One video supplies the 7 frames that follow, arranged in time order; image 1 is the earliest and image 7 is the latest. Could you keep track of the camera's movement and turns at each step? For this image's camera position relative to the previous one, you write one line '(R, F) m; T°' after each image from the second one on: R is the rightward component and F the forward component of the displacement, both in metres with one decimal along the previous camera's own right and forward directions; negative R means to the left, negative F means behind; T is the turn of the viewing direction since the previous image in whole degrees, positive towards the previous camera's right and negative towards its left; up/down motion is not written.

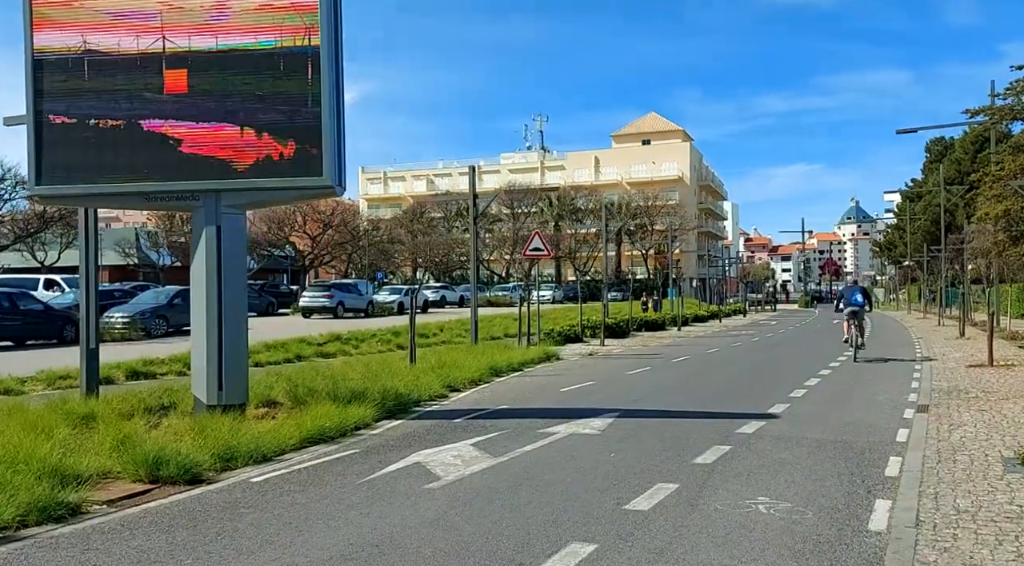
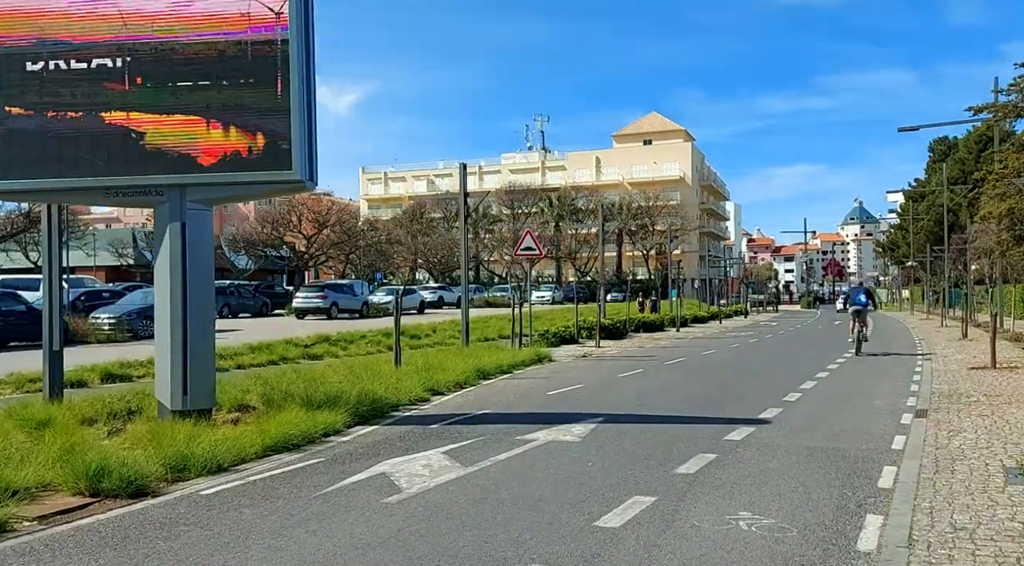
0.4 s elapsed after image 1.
(+0.3, +0.6) m; 0°
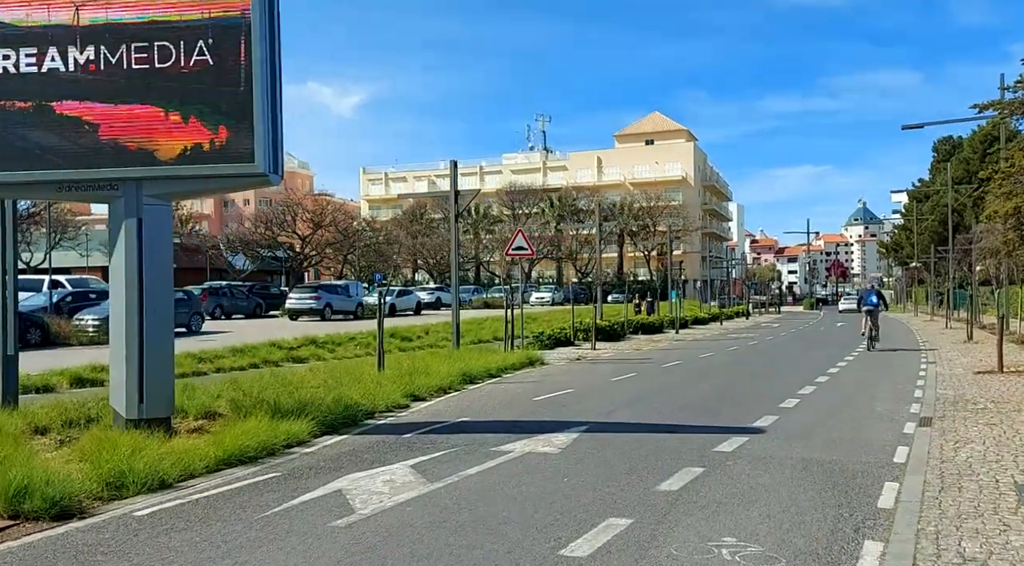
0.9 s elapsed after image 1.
(+0.3, +0.8) m; 0°
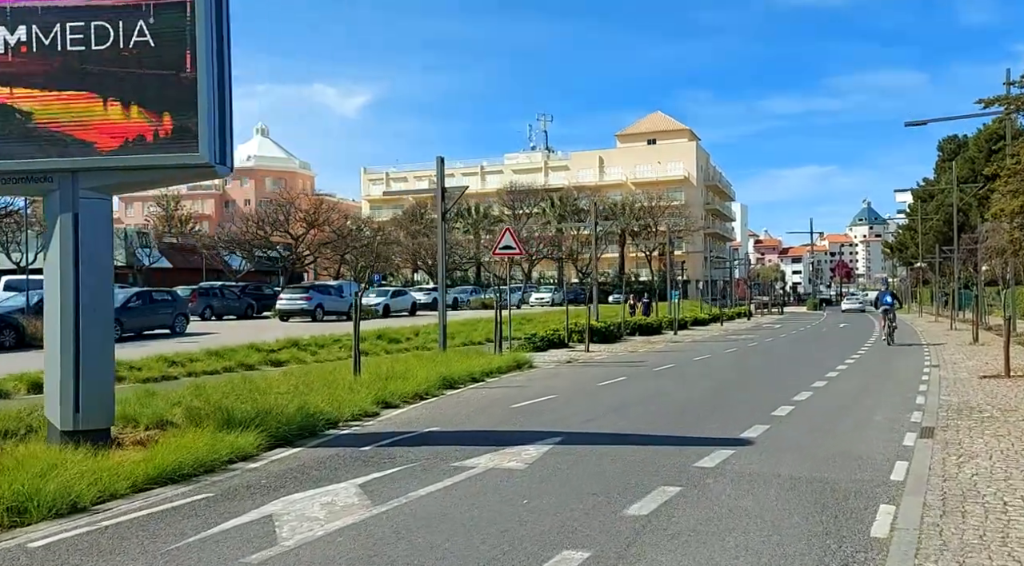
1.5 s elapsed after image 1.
(+0.4, +0.9) m; 0°
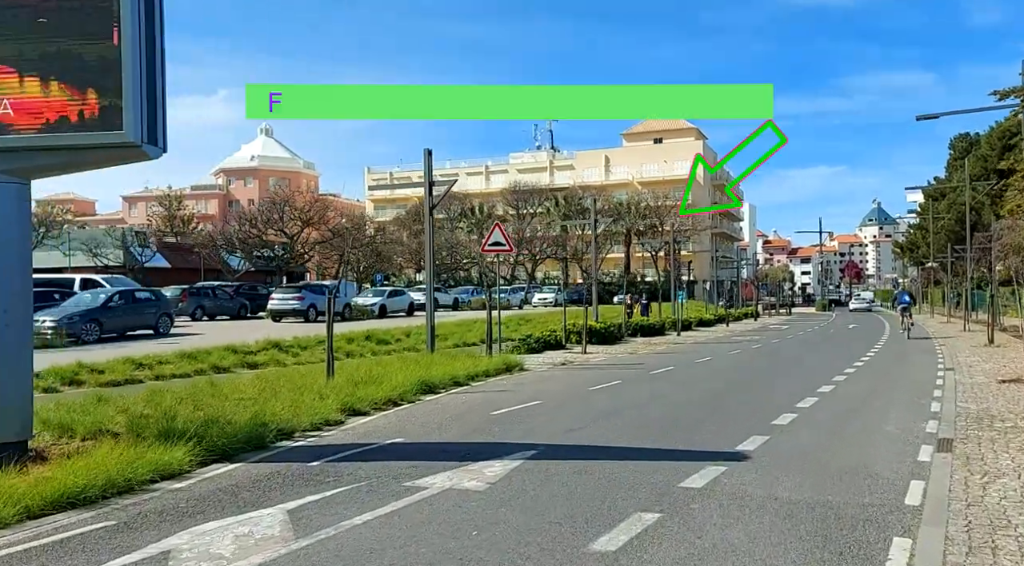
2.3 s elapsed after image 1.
(+0.4, +1.2) m; 0°
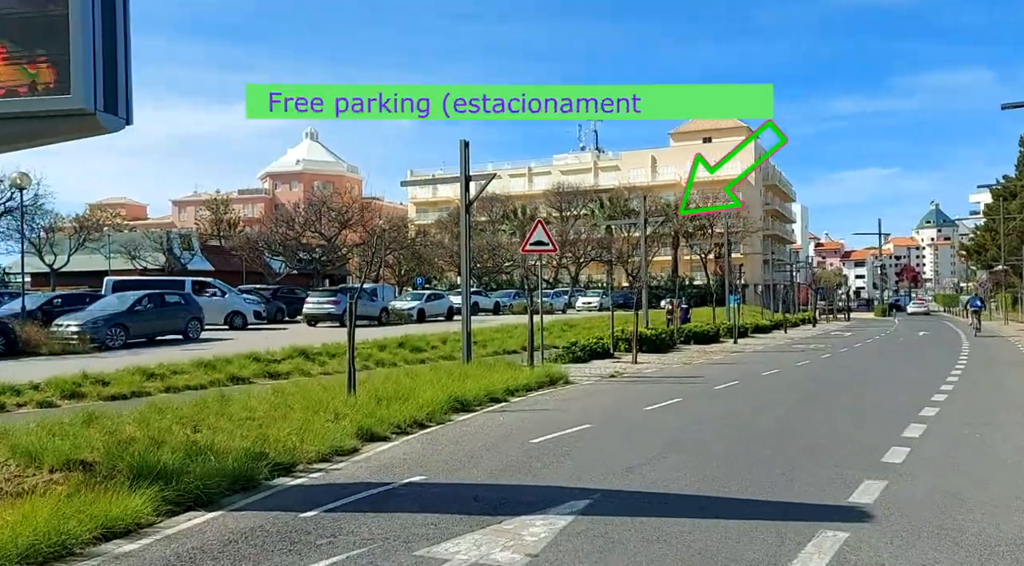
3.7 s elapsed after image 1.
(0.0, +2.1) m; -2°
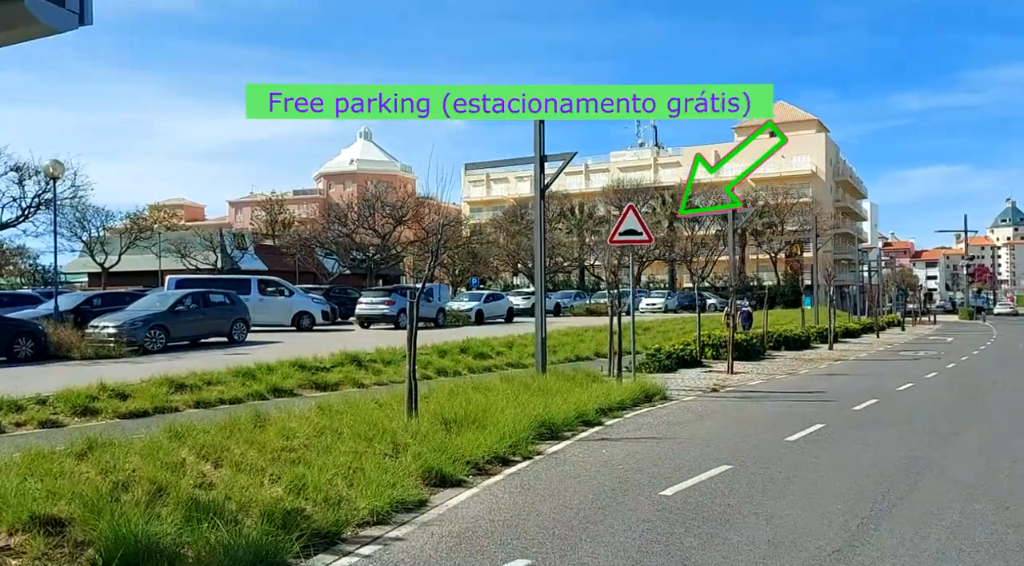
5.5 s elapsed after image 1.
(-0.5, +2.9) m; -3°
